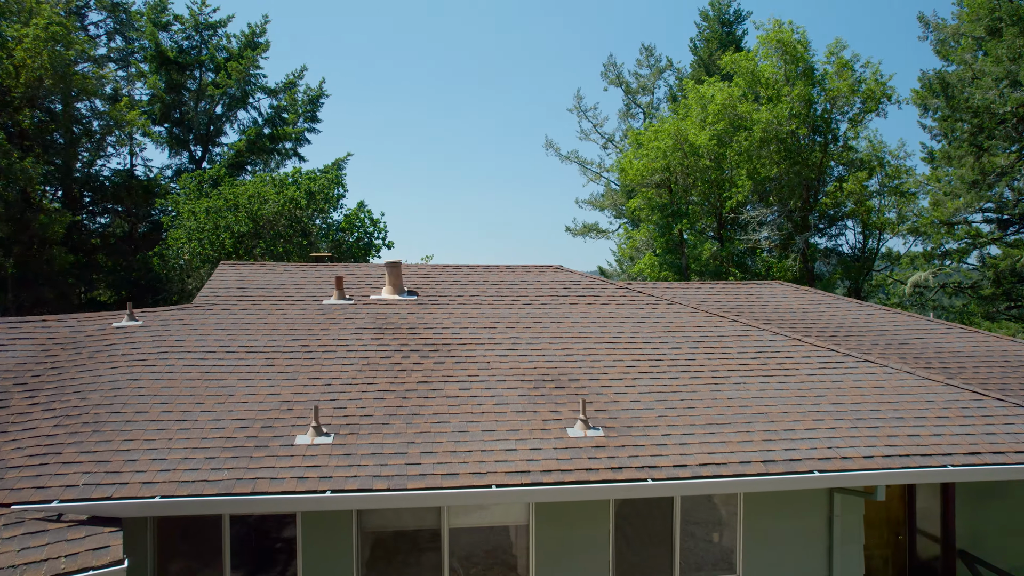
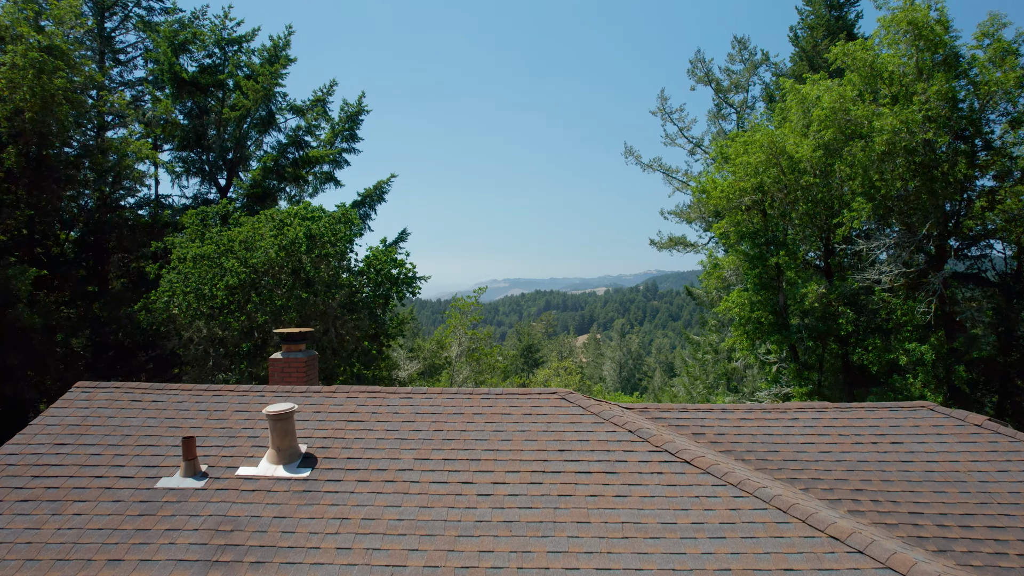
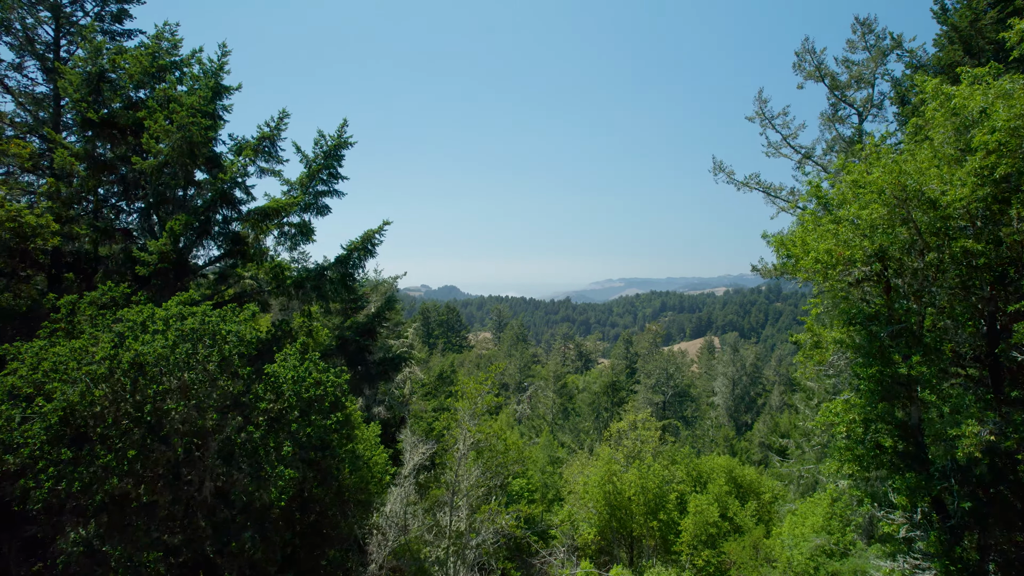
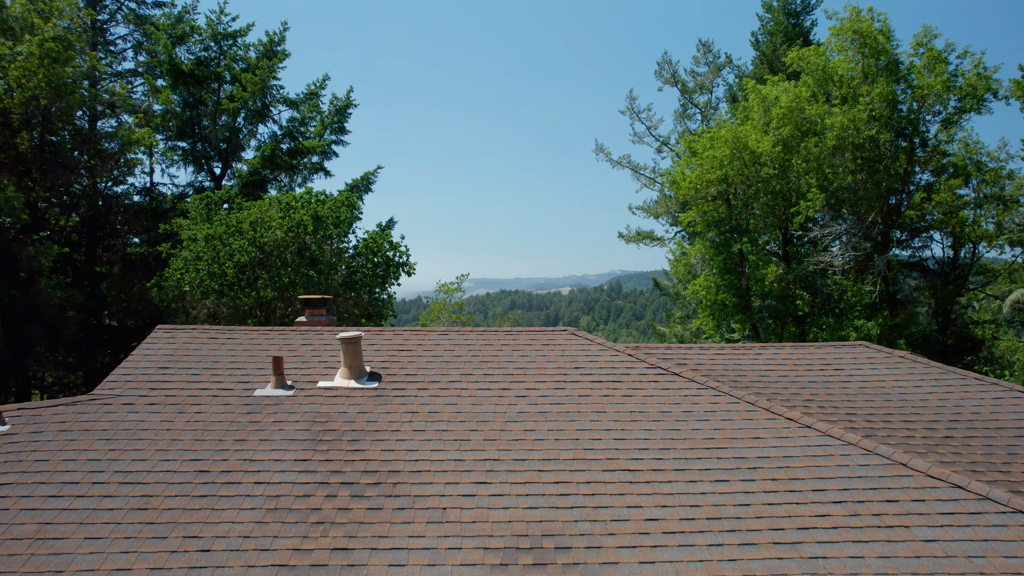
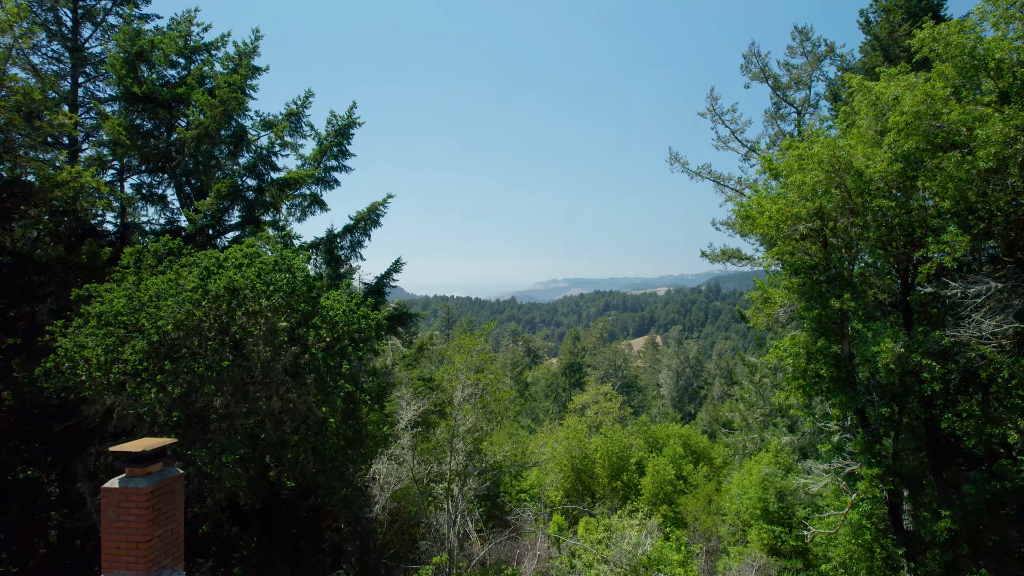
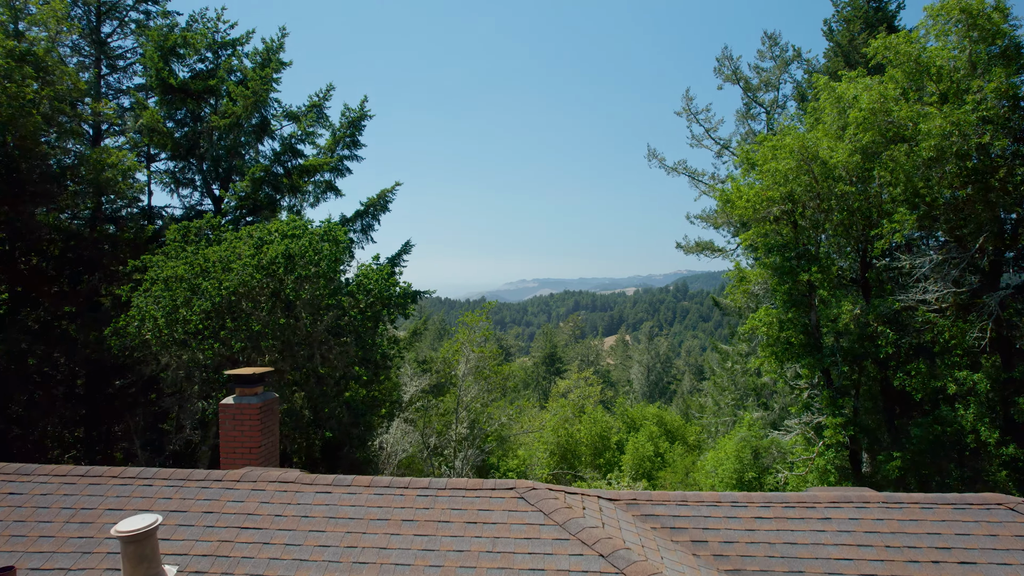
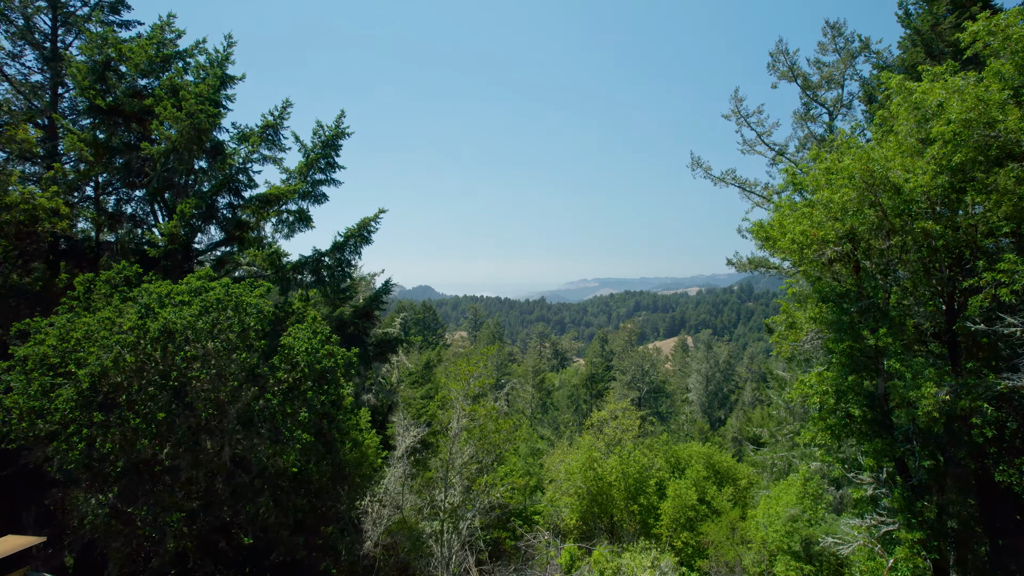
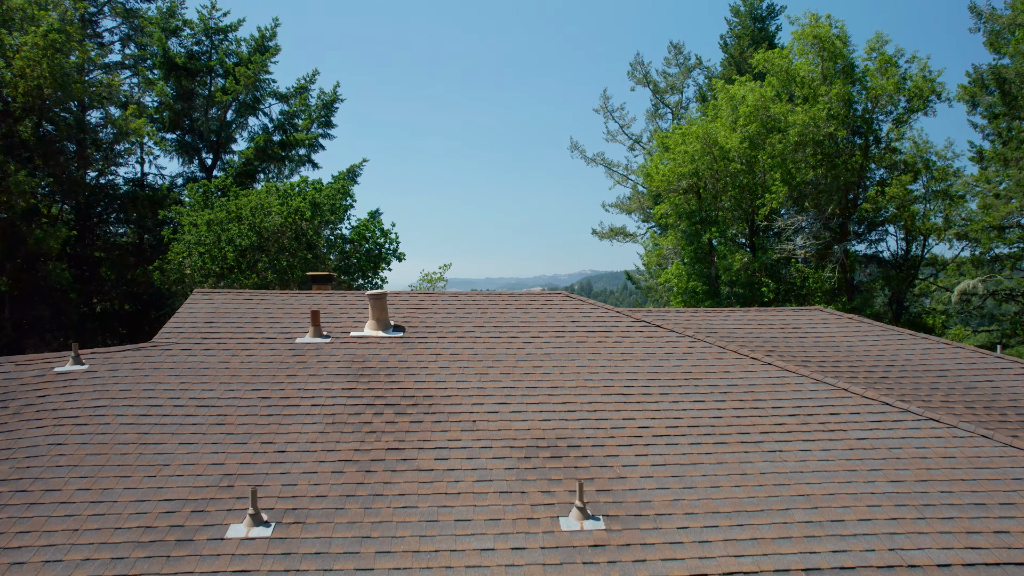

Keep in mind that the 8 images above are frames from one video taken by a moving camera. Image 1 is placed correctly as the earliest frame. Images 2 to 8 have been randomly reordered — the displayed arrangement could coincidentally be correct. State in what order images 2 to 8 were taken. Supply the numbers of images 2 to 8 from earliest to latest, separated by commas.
8, 4, 2, 6, 5, 7, 3
